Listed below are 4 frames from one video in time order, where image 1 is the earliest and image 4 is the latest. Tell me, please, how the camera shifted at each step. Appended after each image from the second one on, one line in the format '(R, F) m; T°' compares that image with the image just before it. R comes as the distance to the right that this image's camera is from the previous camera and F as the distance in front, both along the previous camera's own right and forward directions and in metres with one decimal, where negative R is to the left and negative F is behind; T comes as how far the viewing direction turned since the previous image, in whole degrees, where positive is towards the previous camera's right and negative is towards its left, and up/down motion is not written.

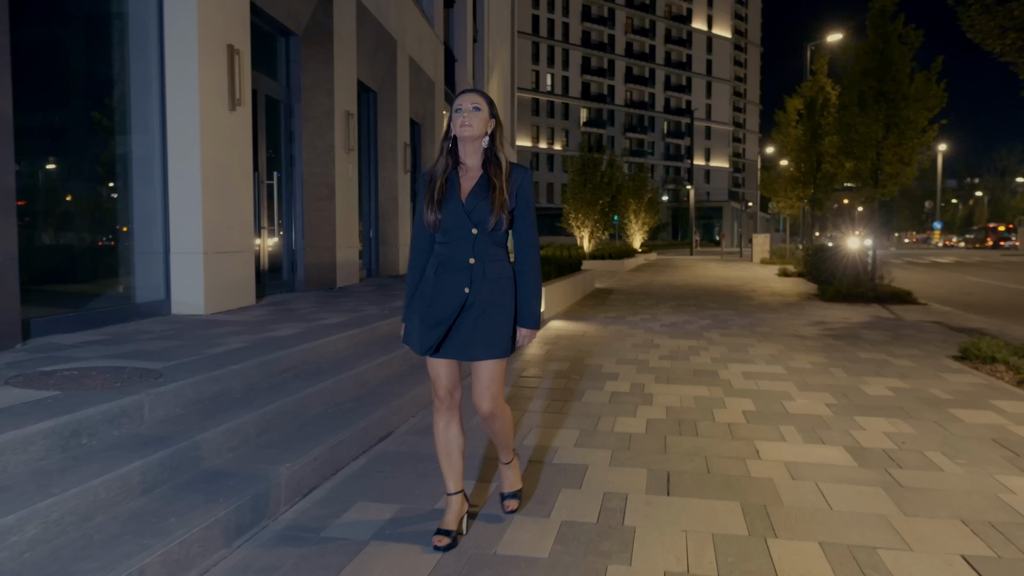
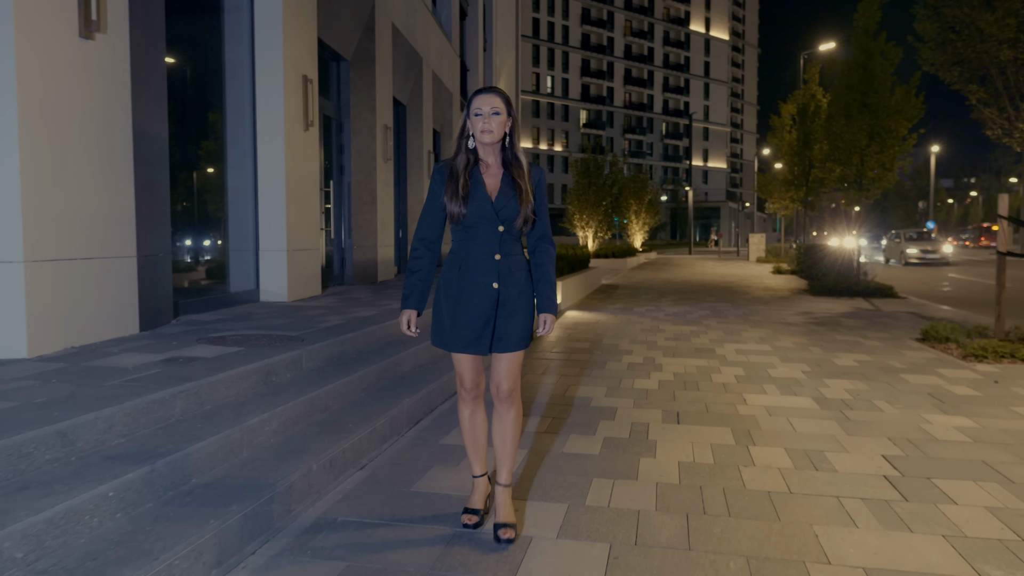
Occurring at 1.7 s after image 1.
(-0.4, -1.5) m; 0°
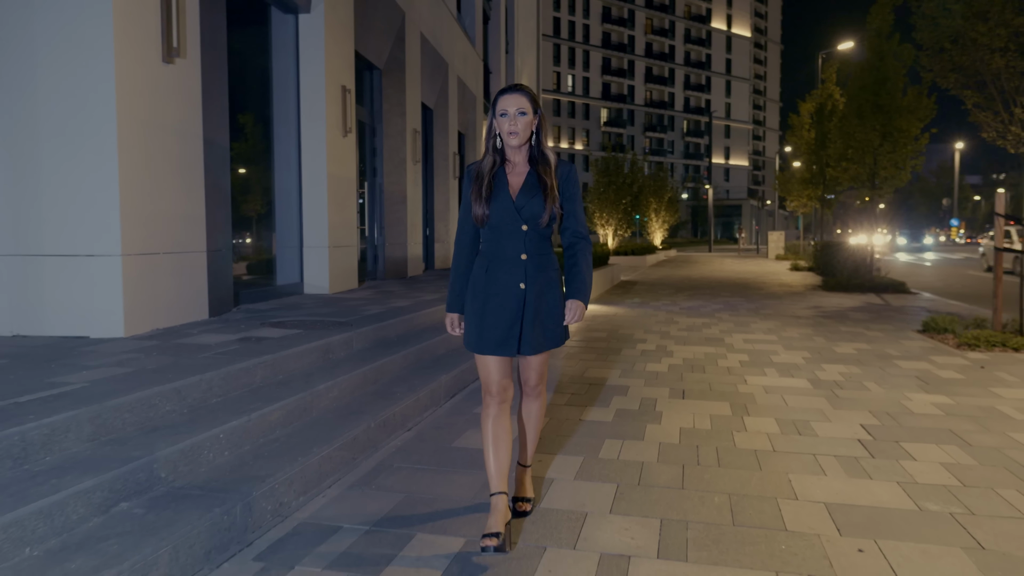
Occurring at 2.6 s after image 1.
(0.0, -0.7) m; -2°
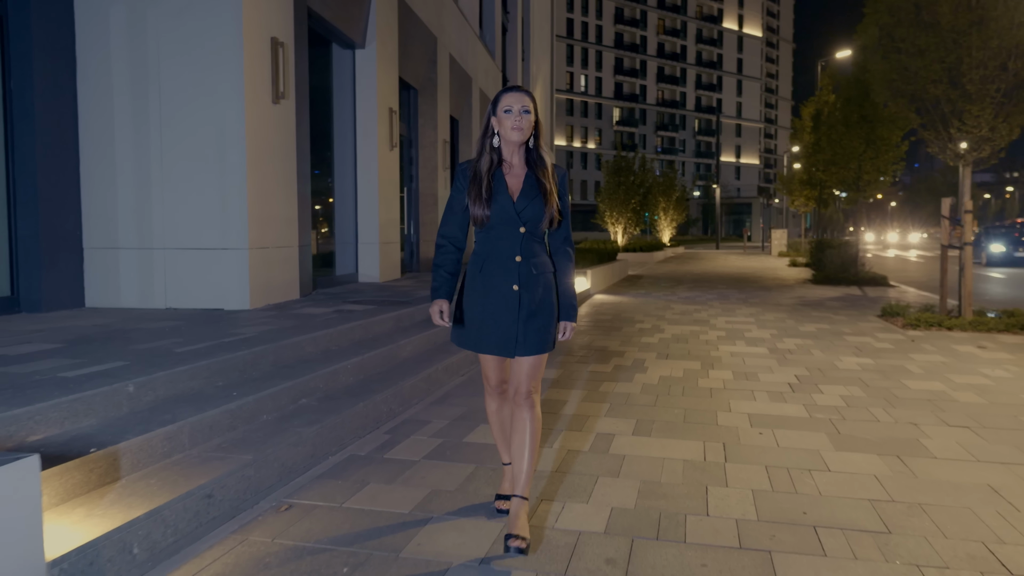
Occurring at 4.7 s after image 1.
(-0.1, -1.9) m; -1°
